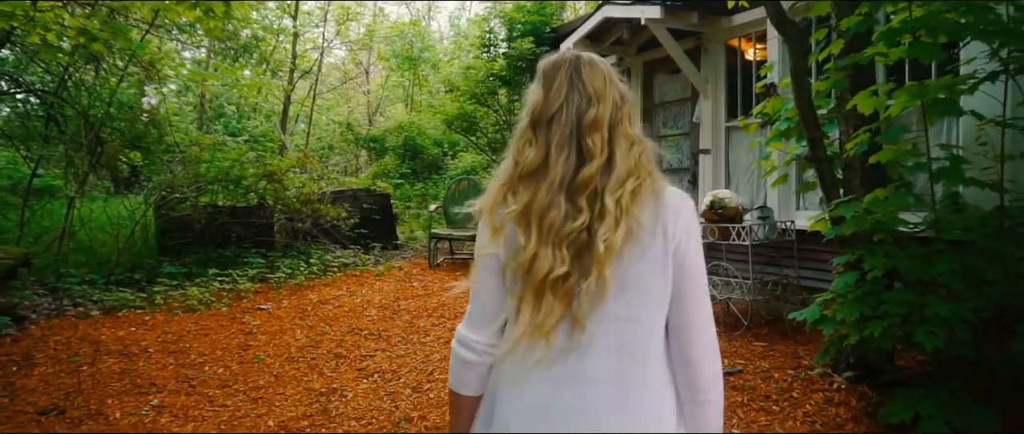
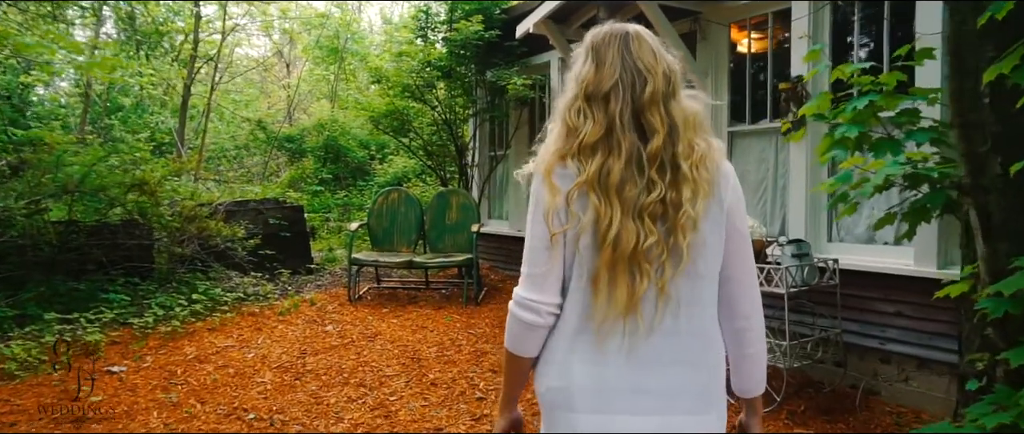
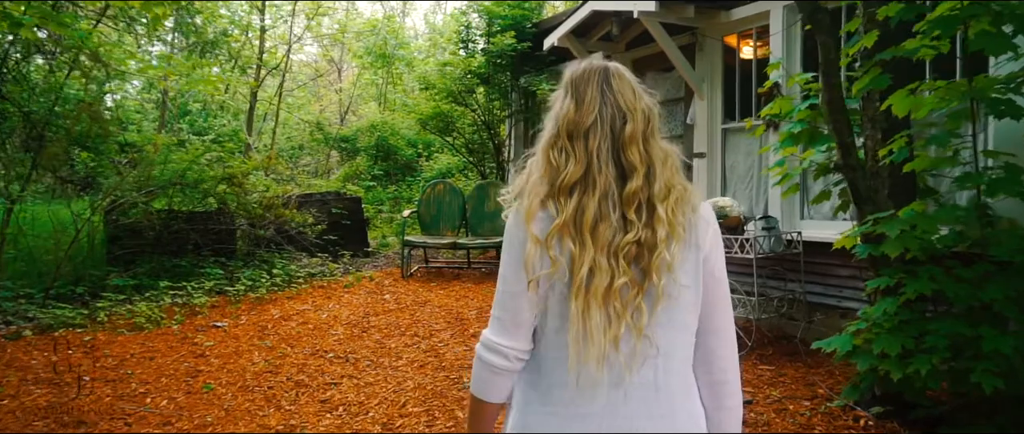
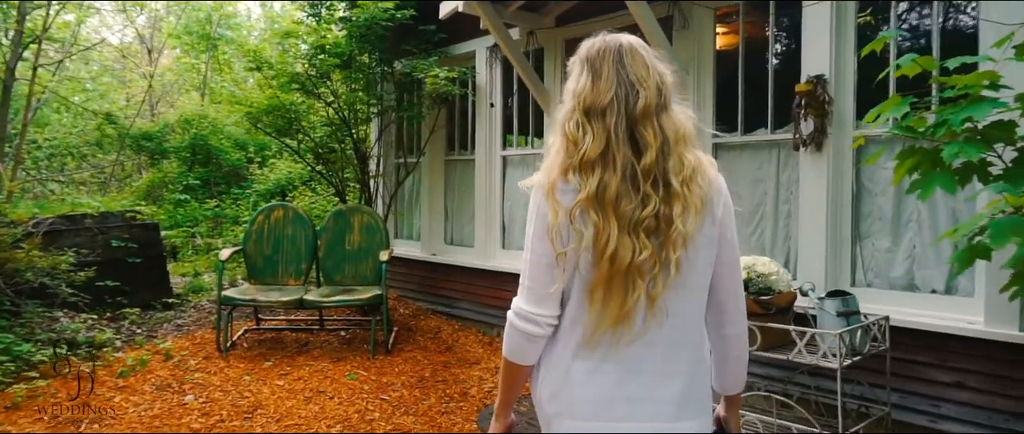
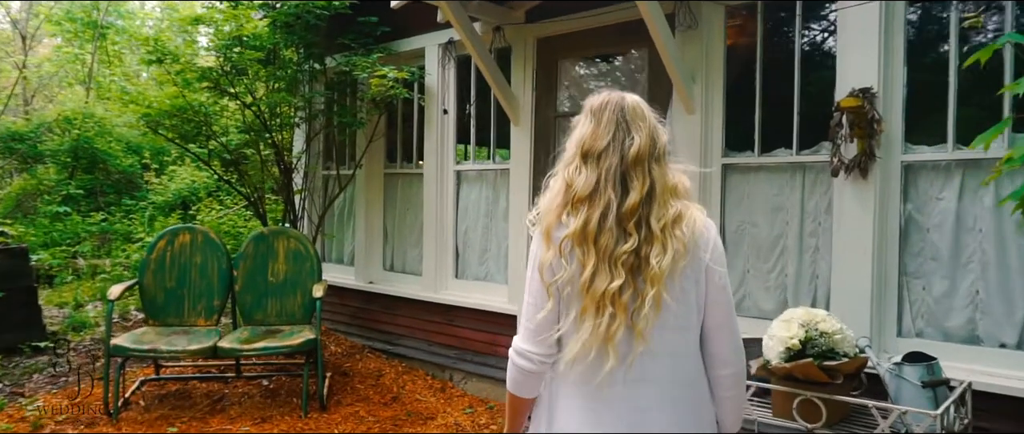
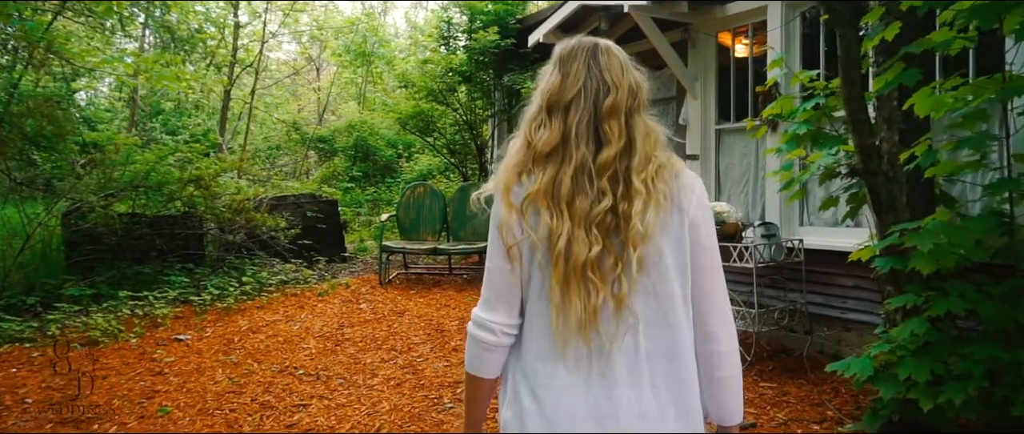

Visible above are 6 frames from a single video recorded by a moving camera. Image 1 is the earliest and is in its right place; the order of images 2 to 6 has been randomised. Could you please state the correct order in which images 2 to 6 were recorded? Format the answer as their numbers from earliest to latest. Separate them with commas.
3, 6, 2, 4, 5
